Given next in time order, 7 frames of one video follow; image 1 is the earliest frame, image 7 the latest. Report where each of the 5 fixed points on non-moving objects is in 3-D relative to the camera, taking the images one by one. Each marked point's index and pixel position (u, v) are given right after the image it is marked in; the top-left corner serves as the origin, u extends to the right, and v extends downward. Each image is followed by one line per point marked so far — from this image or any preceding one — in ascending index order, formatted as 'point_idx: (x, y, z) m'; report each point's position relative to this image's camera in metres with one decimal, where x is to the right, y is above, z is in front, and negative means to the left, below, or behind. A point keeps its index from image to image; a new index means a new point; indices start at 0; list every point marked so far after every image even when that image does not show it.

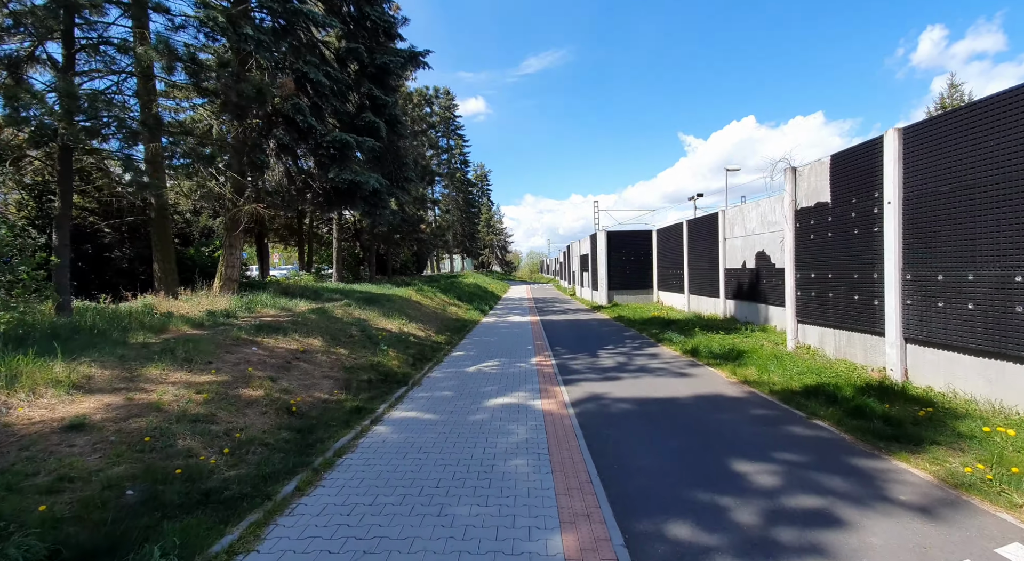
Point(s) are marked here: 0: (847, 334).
0: (+5.8, -0.9, +8.9) m
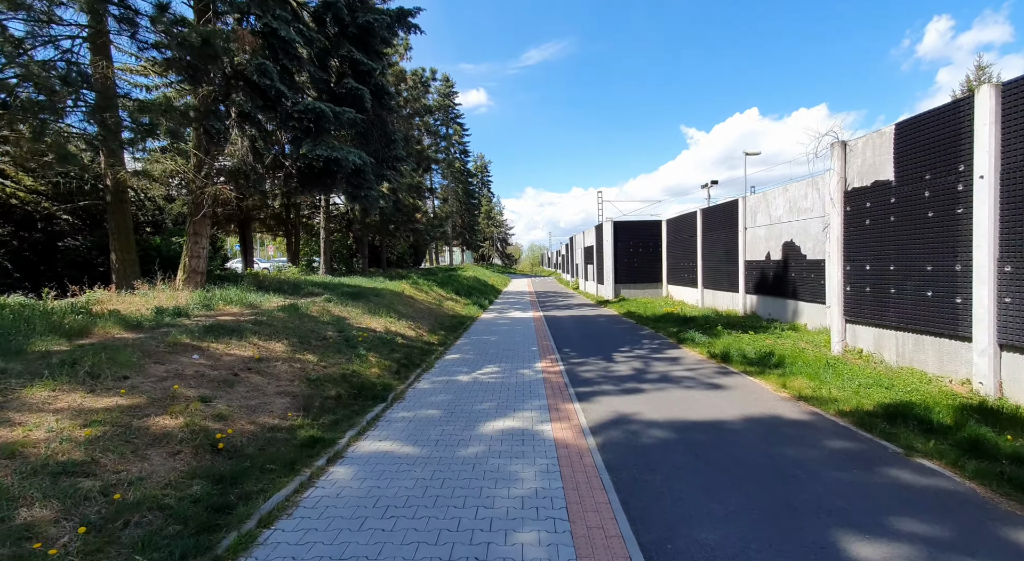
0: (+5.8, -0.8, +7.5) m
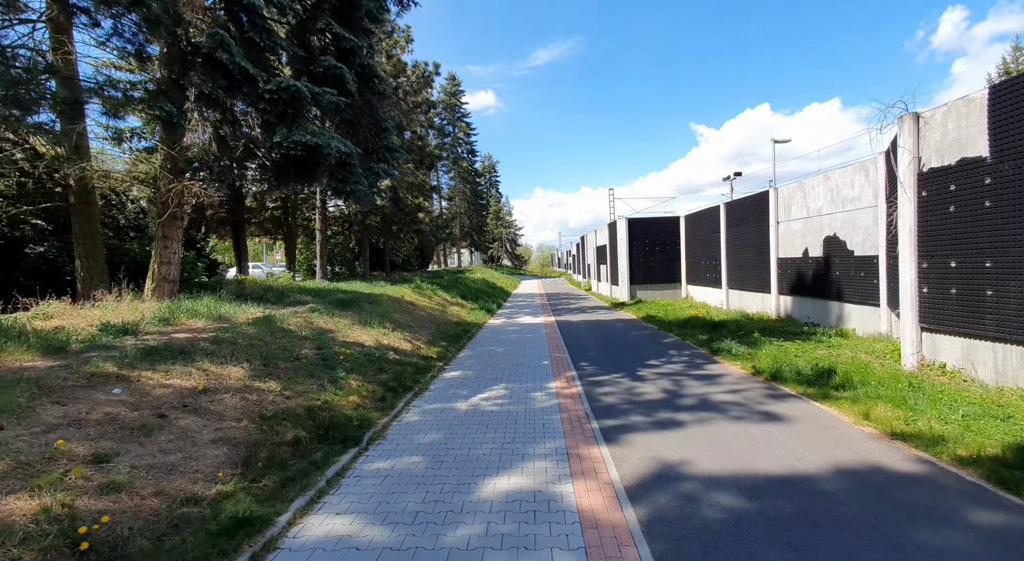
0: (+5.9, -0.8, +6.0) m
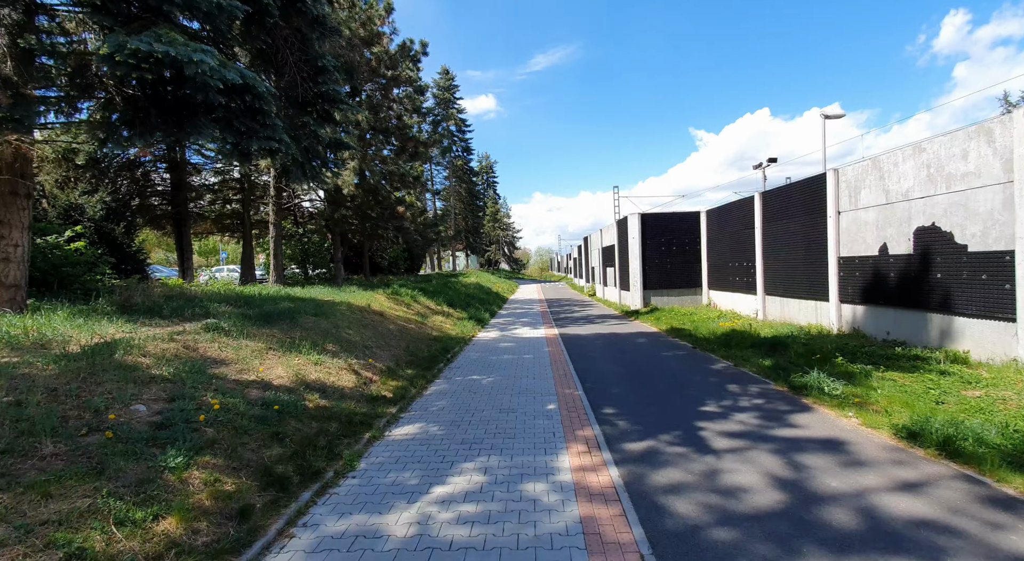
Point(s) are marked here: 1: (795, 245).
0: (+5.8, -0.8, +2.9) m
1: (+7.6, +0.9, +13.8) m
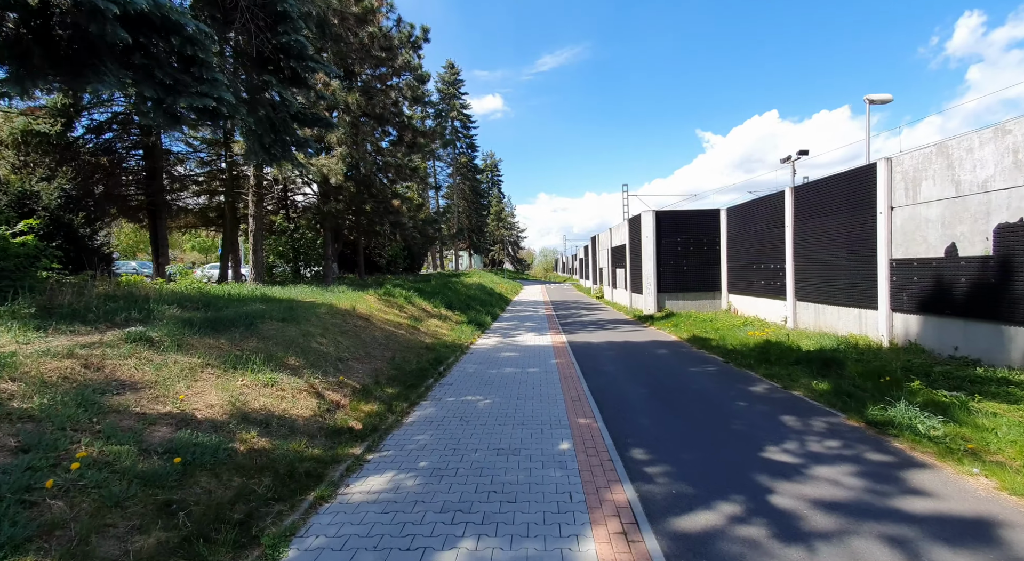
0: (+5.8, -0.9, +1.4) m
1: (+7.7, +0.8, +12.3) m
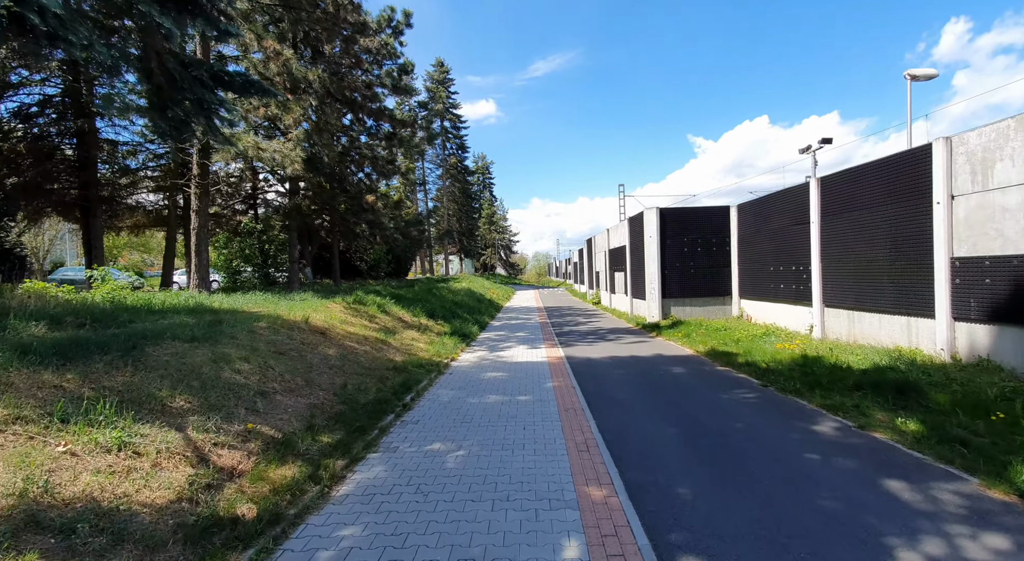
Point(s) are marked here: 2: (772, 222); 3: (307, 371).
0: (+5.7, -0.9, -0.4) m
1: (+7.4, +0.8, +10.6) m
2: (+7.4, +1.7, +14.8) m
3: (-2.6, -1.2, +6.8) m
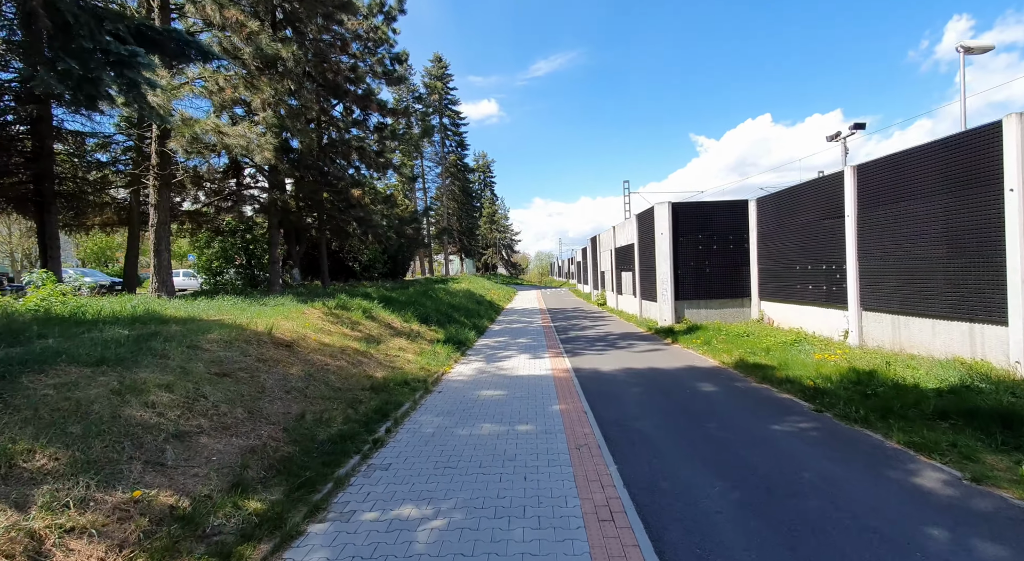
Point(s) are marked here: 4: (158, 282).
0: (+5.7, -0.9, -1.7) m
1: (+7.4, +0.8, +9.2) m
2: (+7.4, +1.7, +13.4) m
3: (-2.7, -1.2, +5.4) m
4: (-7.1, 0.0, +10.4) m
